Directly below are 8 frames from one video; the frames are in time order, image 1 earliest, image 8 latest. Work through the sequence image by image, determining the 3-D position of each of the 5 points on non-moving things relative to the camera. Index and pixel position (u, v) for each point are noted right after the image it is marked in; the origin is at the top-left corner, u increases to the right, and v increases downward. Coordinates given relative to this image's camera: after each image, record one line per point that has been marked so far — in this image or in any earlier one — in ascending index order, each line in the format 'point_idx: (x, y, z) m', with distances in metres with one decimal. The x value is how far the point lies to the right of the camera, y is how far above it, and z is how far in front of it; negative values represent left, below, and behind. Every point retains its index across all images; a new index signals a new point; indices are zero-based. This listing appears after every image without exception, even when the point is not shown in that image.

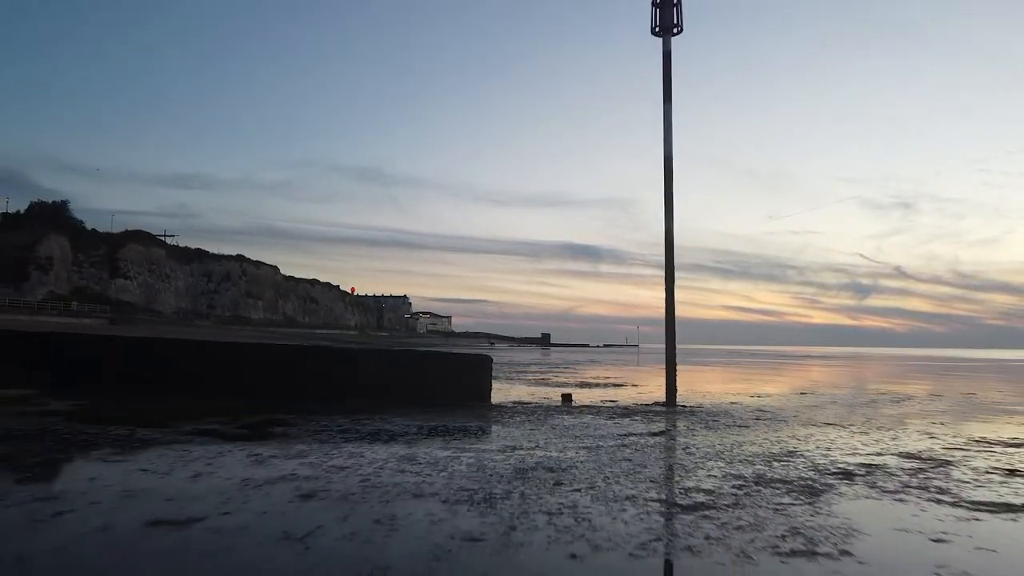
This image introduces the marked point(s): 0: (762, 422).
0: (+4.5, -2.4, +11.7) m
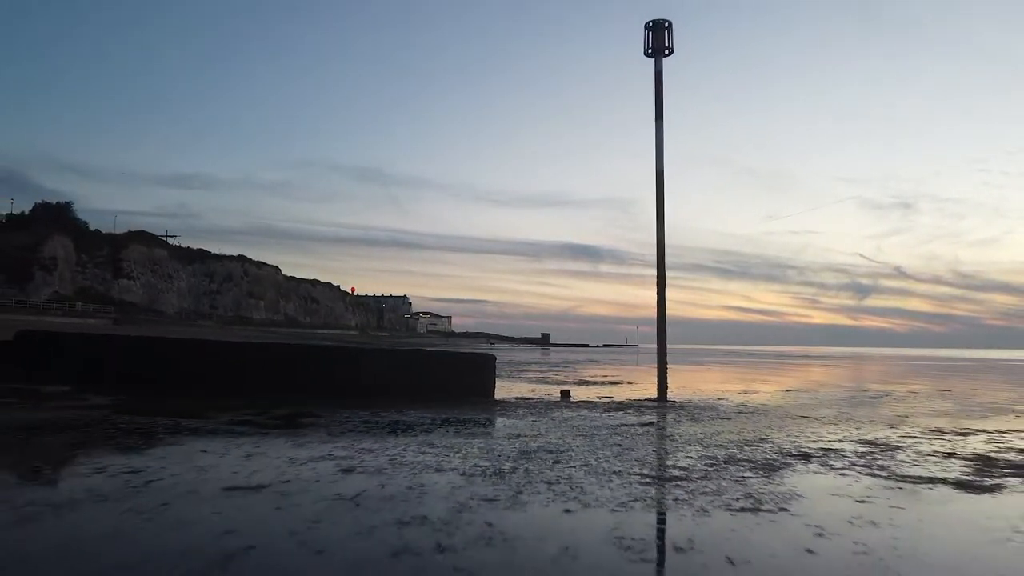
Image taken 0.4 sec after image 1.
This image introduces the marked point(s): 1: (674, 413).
0: (+4.5, -2.5, +12.3) m
1: (+3.1, -2.4, +12.5) m
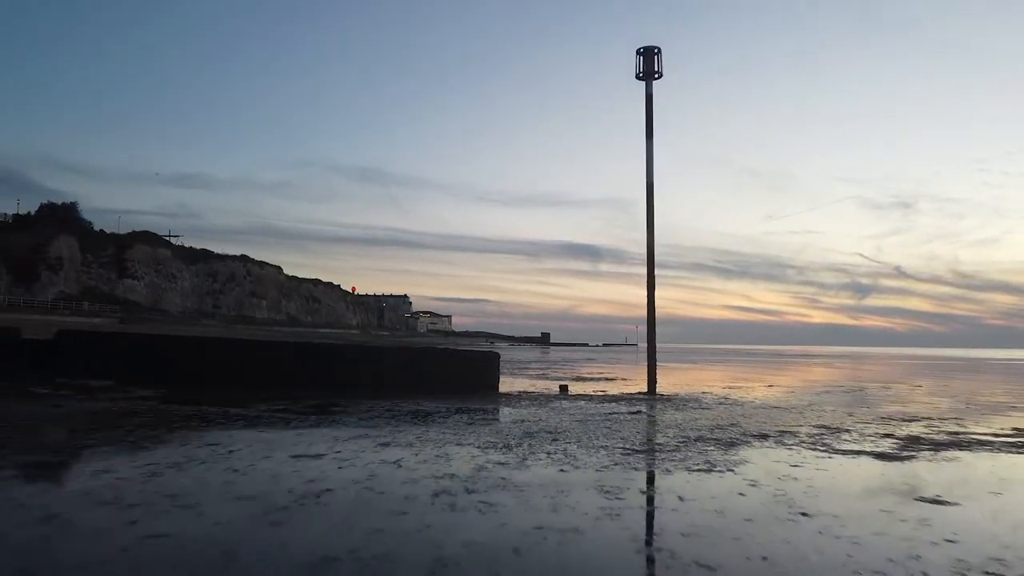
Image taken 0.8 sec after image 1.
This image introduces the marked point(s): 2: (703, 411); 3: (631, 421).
0: (+4.5, -2.5, +13.1) m
1: (+3.2, -2.4, +13.3) m
2: (+3.6, -2.4, +12.1) m
3: (+1.9, -2.1, +10.4) m
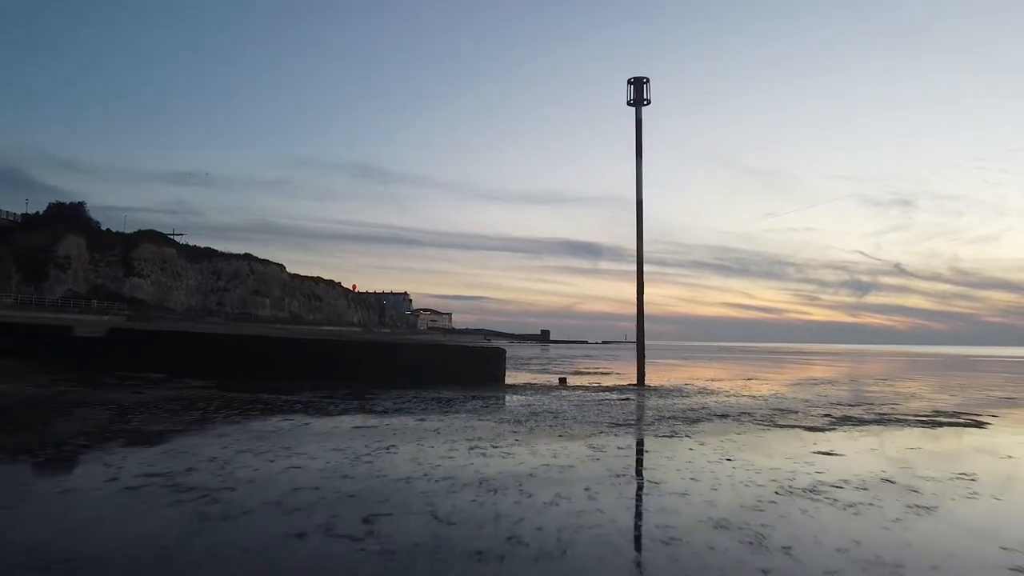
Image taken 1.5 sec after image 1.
0: (+4.6, -2.6, +14.3) m
1: (+3.2, -2.4, +14.5) m
2: (+3.7, -2.4, +13.3) m
3: (+2.0, -2.2, +11.5) m
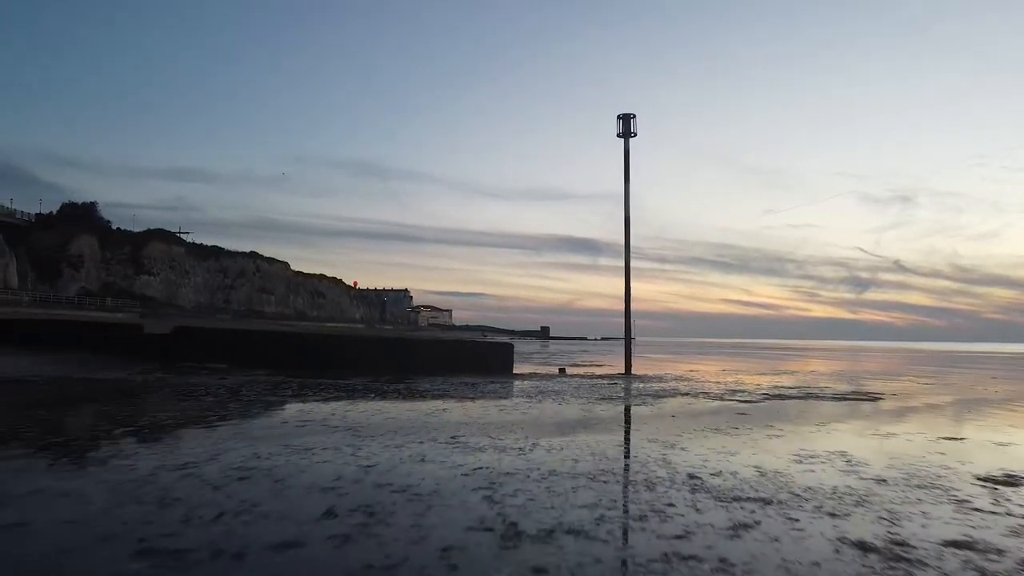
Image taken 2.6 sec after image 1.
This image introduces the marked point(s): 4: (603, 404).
0: (+4.7, -2.6, +16.2) m
1: (+3.4, -2.5, +16.4) m
2: (+3.8, -2.5, +15.2) m
3: (+2.1, -2.2, +13.4) m
4: (+1.7, -2.1, +11.7) m
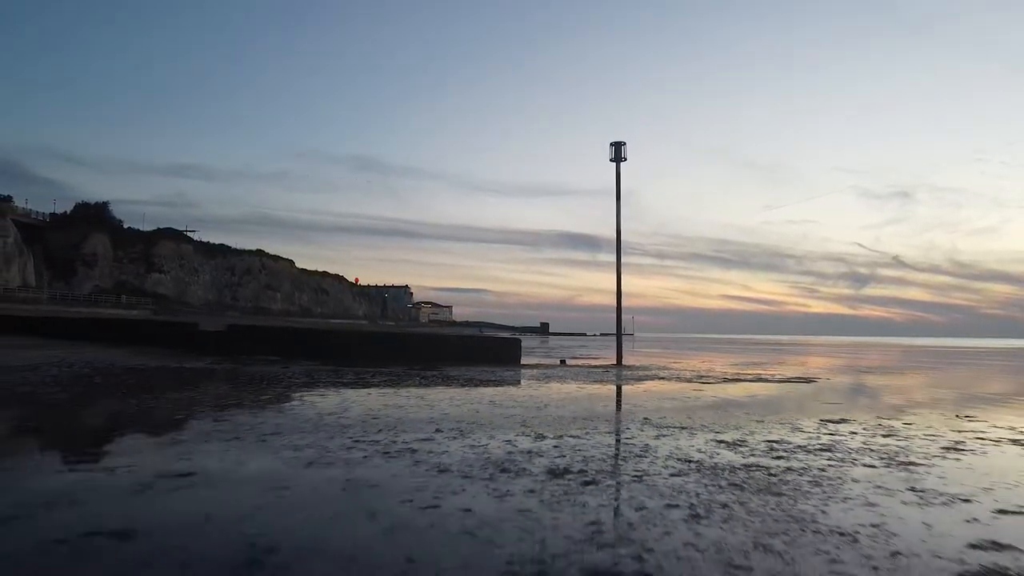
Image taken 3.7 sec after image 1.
0: (+4.9, -2.7, +18.3) m
1: (+3.5, -2.5, +18.5) m
2: (+4.0, -2.5, +17.3) m
3: (+2.3, -2.3, +15.5) m
4: (+1.9, -2.2, +13.8) m
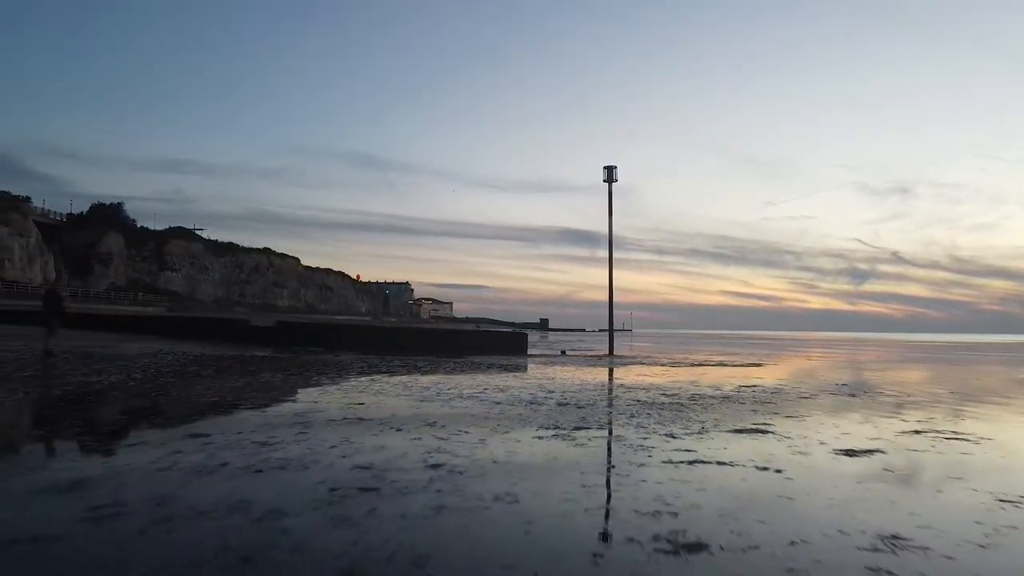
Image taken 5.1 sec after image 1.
0: (+5.1, -2.7, +20.8) m
1: (+3.7, -2.6, +21.0) m
2: (+4.2, -2.6, +19.8) m
3: (+2.5, -2.3, +18.1) m
4: (+2.1, -2.2, +16.3) m
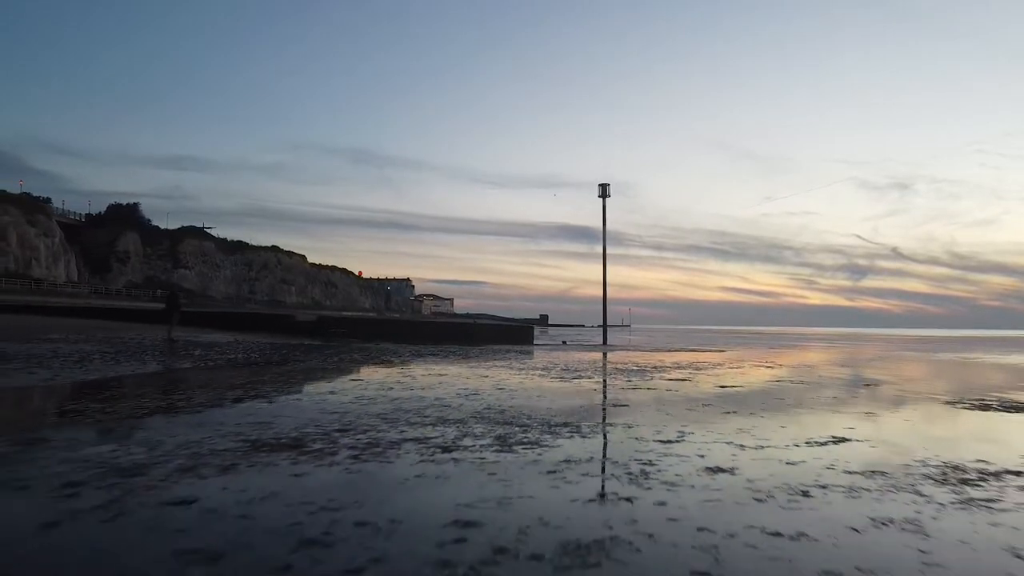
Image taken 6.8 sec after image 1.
0: (+5.4, -2.6, +23.8) m
1: (+4.0, -2.5, +24.0) m
2: (+4.5, -2.5, +22.8) m
3: (+2.8, -2.3, +21.0) m
4: (+2.4, -2.2, +19.3) m
